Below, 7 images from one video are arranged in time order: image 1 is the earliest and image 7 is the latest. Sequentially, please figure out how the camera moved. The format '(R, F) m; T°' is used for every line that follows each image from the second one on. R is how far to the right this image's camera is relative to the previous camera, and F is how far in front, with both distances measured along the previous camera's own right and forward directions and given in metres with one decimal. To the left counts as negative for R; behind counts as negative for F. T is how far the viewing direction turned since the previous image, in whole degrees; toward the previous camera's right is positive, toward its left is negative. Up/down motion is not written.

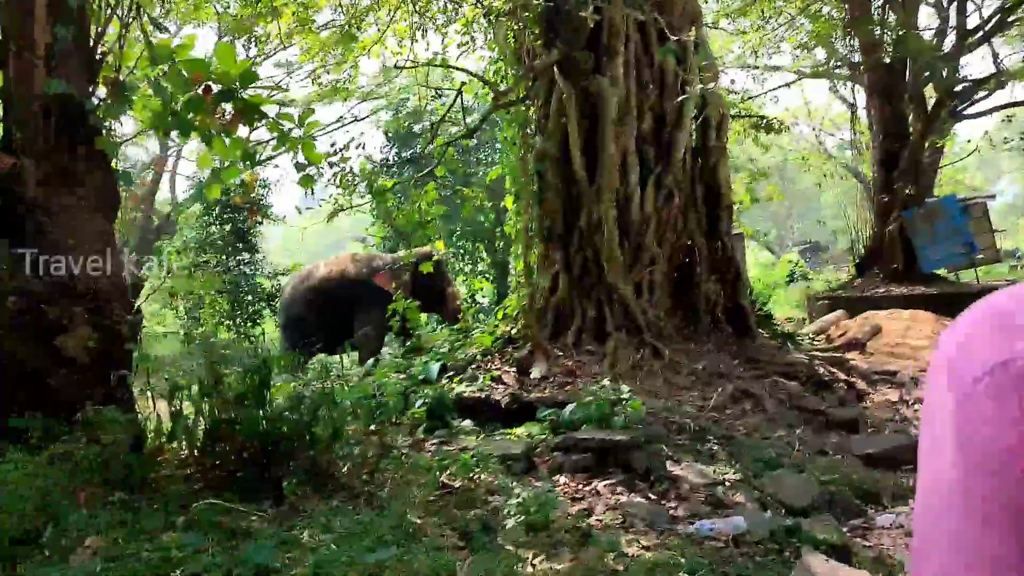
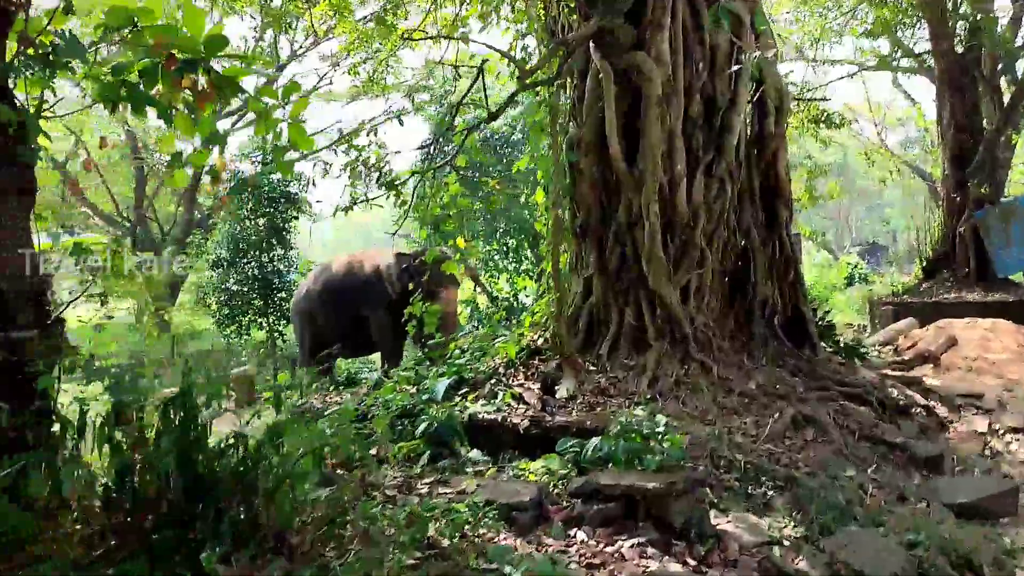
(+0.2, +0.8) m; -3°
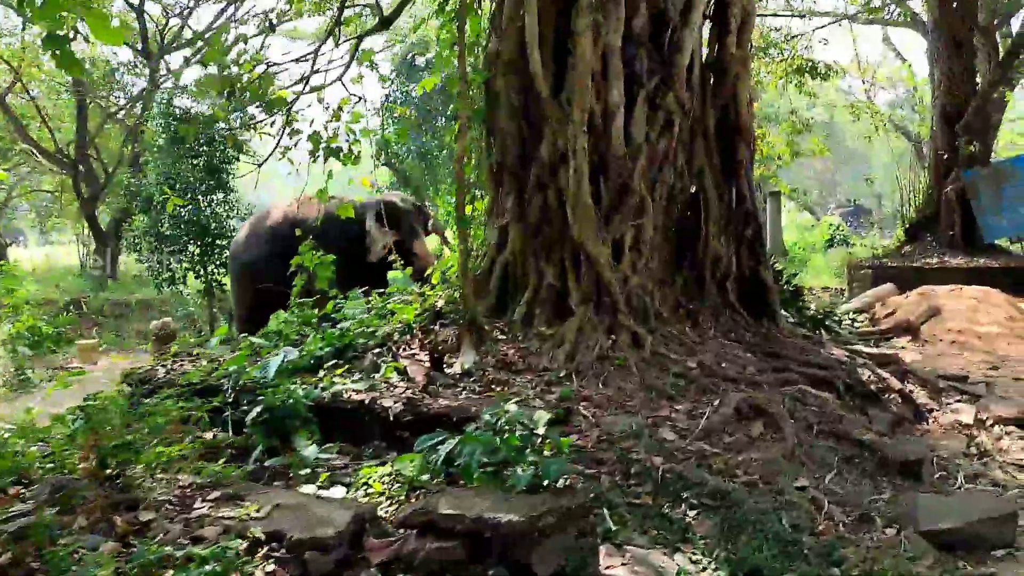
(+0.5, +1.1) m; +1°
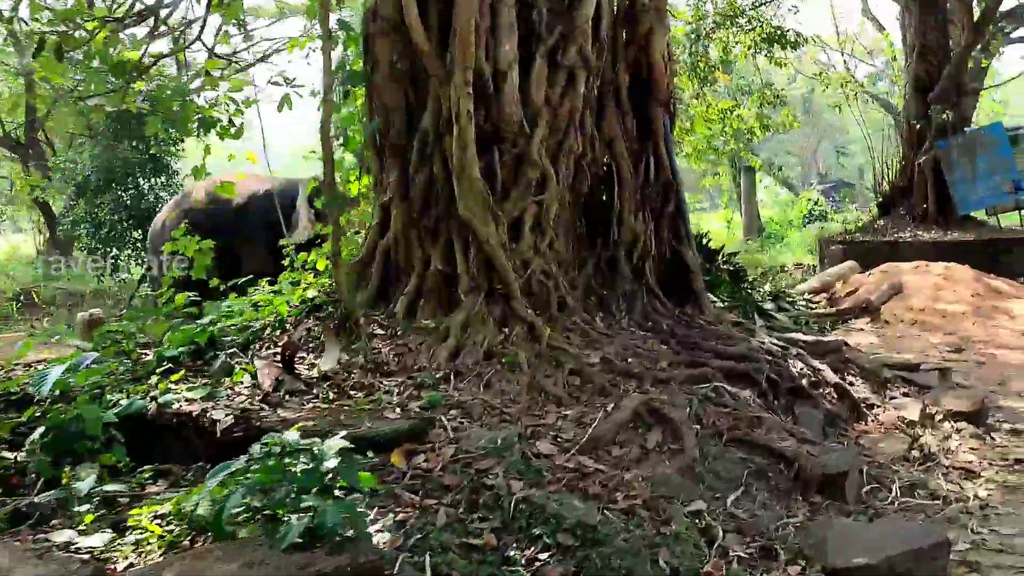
(+0.5, +0.6) m; +1°
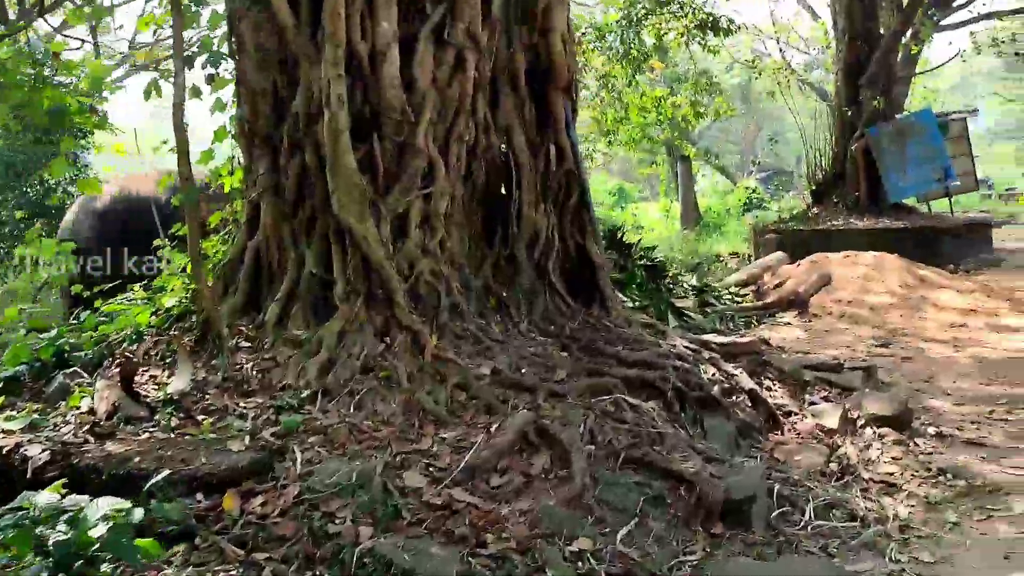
(+0.3, +0.4) m; +3°
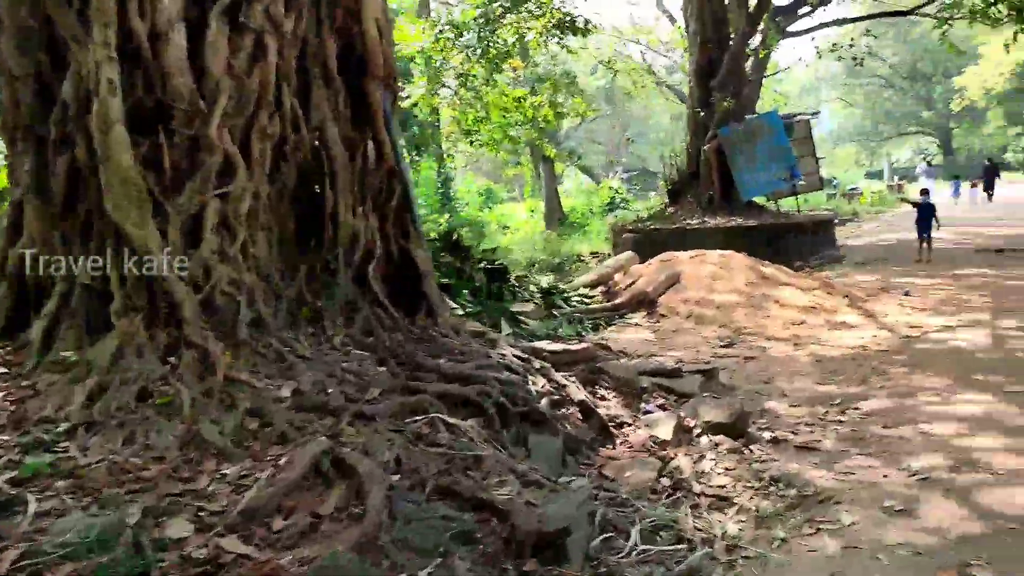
(+0.3, +0.3) m; +8°
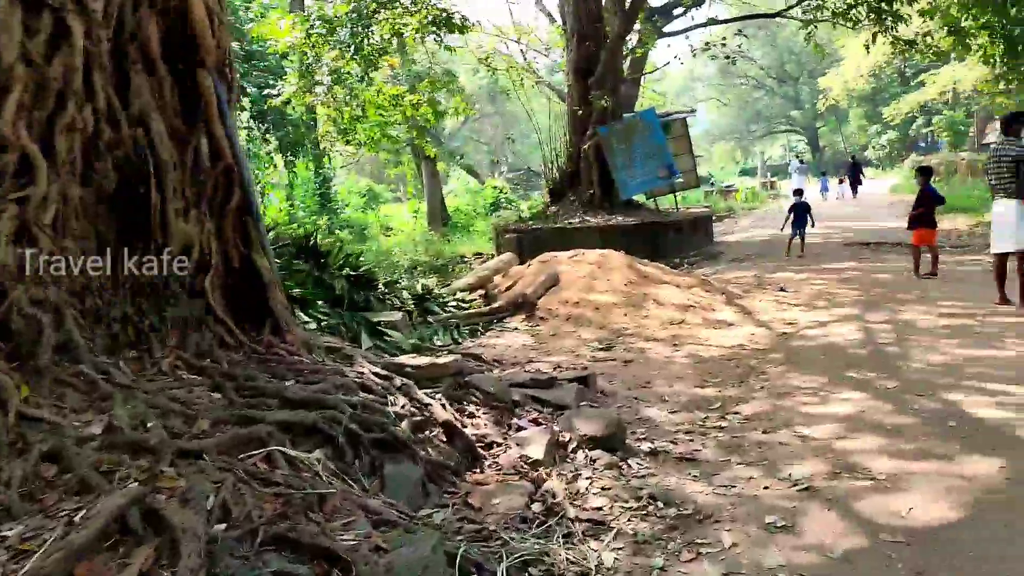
(+0.1, +0.3) m; +7°
